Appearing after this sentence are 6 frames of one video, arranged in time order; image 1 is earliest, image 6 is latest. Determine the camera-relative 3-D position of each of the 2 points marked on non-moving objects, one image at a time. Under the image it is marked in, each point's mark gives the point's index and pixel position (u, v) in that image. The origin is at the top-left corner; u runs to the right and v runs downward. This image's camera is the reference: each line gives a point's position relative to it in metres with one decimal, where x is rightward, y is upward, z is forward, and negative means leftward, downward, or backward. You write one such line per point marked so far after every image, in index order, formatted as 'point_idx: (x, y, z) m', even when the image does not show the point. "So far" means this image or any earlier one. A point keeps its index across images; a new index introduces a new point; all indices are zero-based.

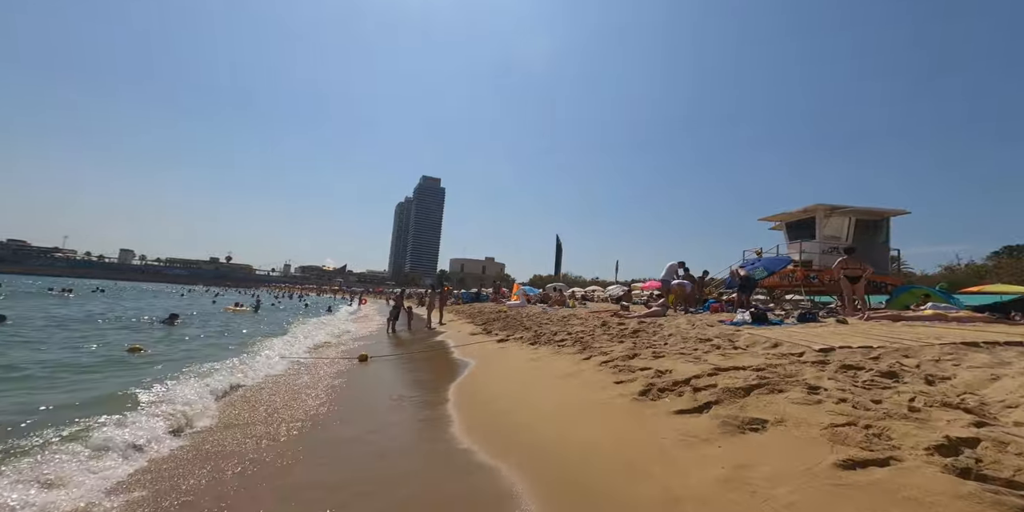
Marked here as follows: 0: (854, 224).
0: (+12.7, +1.1, +16.1) m
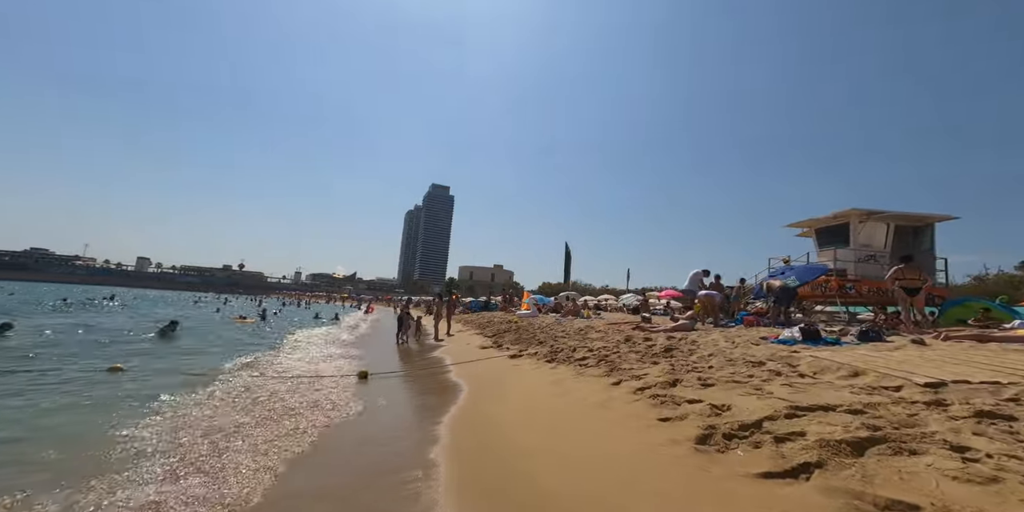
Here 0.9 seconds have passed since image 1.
0: (+13.1, +0.8, +15.1) m
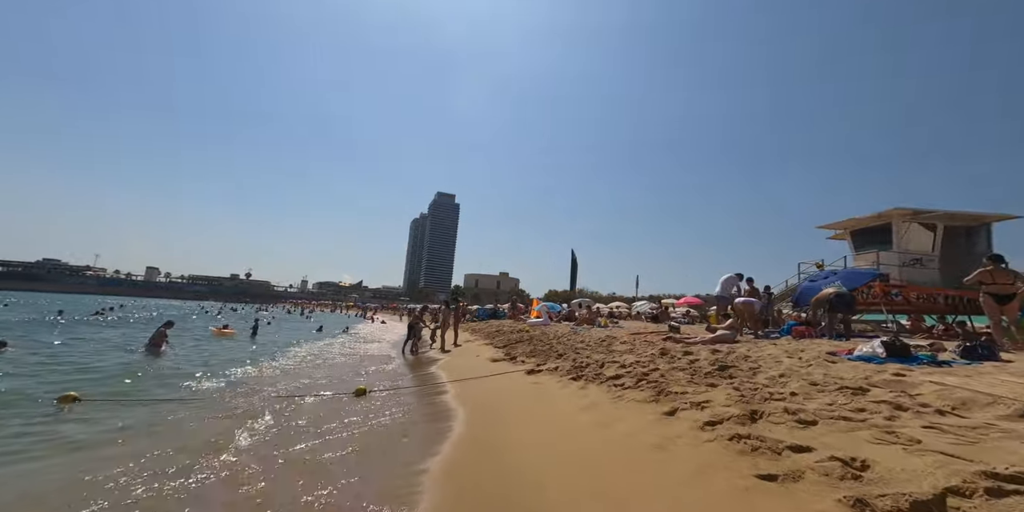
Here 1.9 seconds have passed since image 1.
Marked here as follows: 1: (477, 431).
0: (+13.5, +0.7, +13.8) m
1: (-0.5, -2.3, +5.6) m
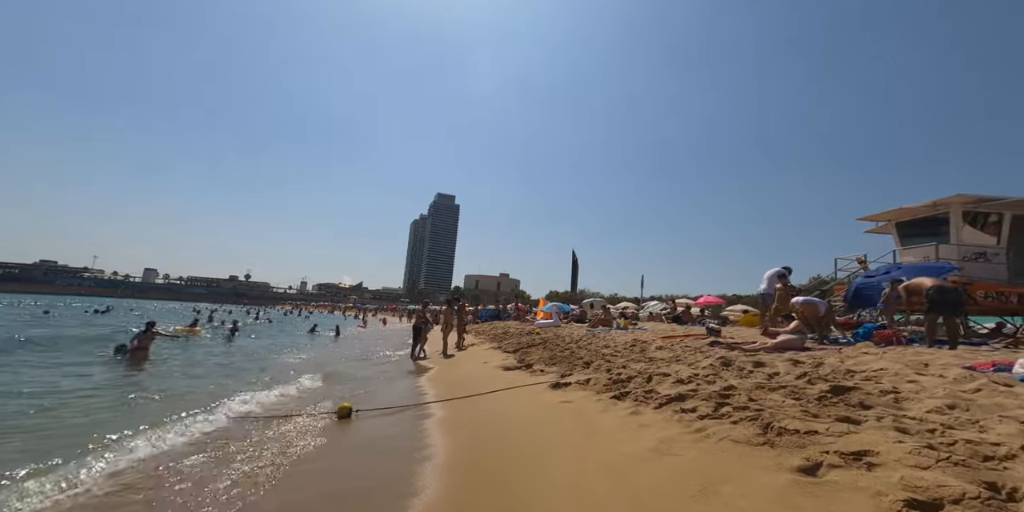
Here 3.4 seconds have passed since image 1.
0: (+13.8, +0.9, +12.2) m
1: (-0.1, -2.1, +4.0) m
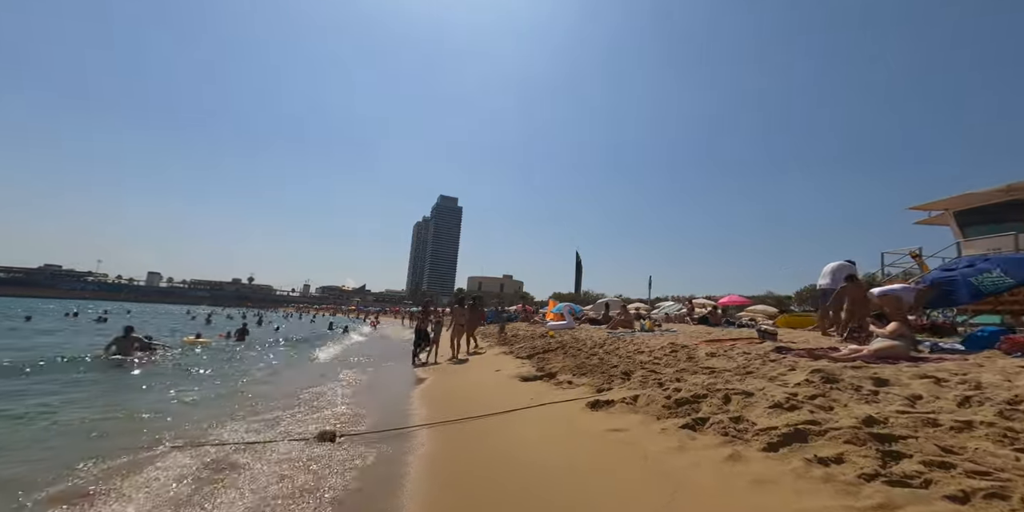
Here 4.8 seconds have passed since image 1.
0: (+14.2, +1.2, +10.6) m
1: (+0.2, -1.9, +2.5) m
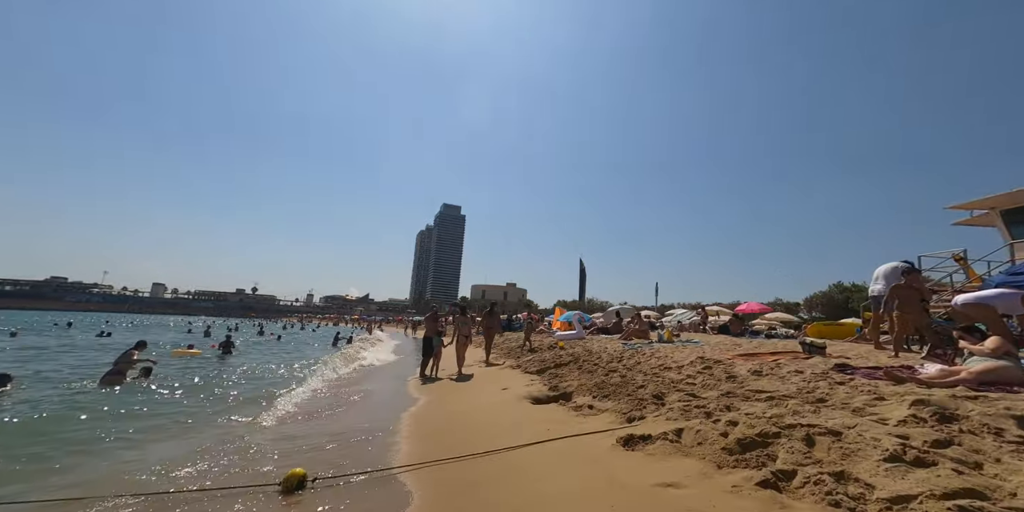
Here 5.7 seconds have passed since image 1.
0: (+14.3, +1.2, +9.5) m
1: (+0.3, -1.8, +1.4) m
